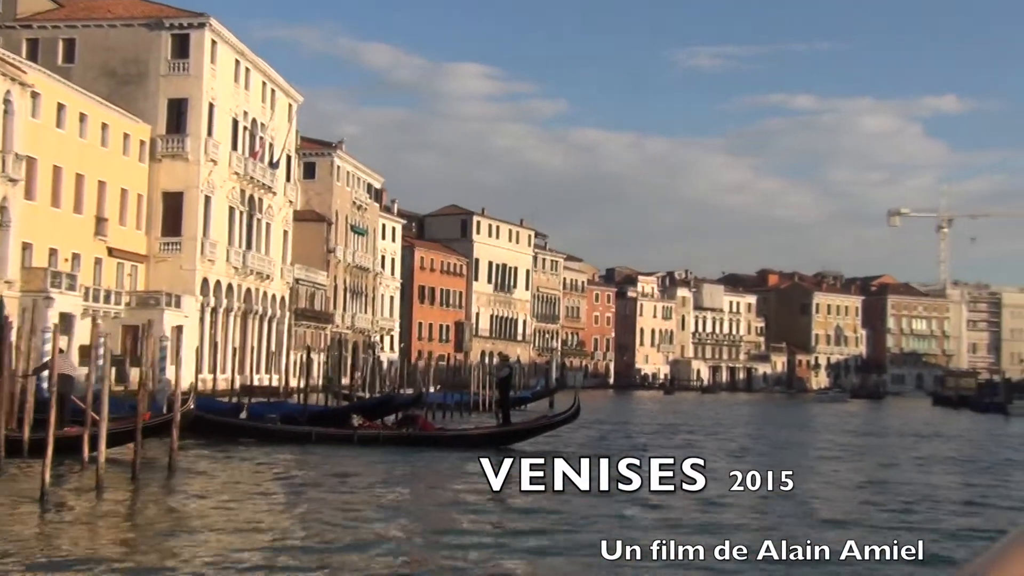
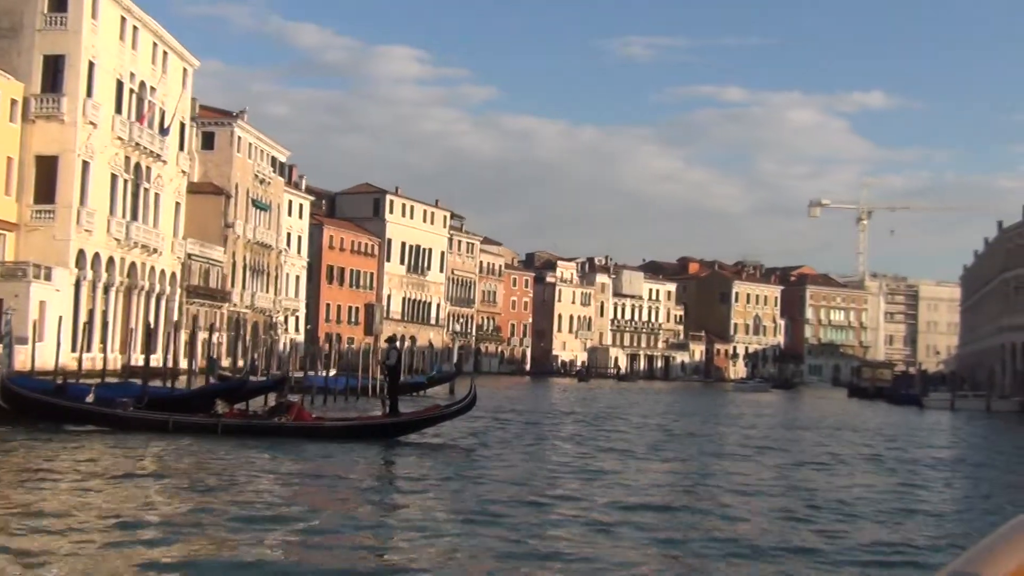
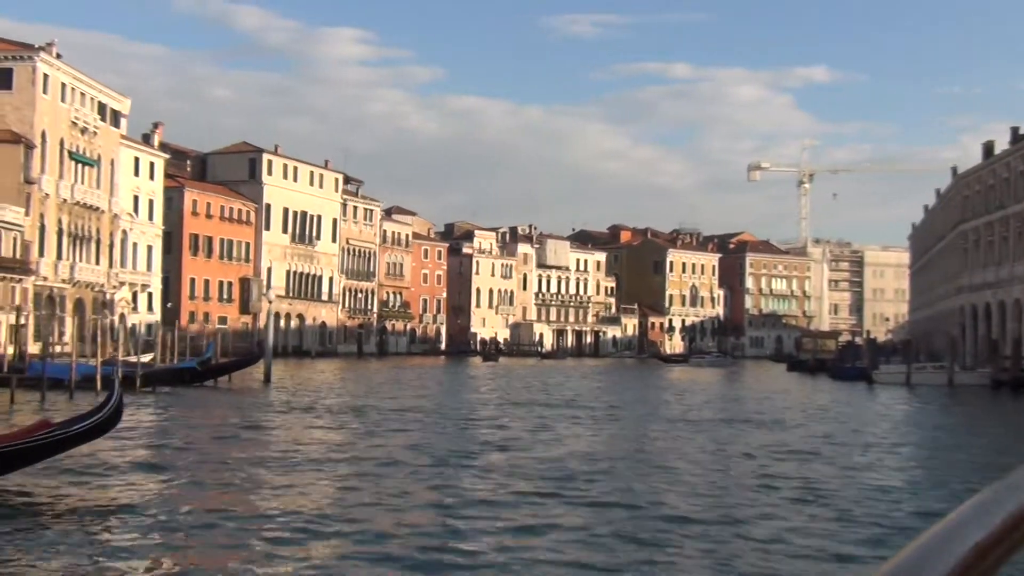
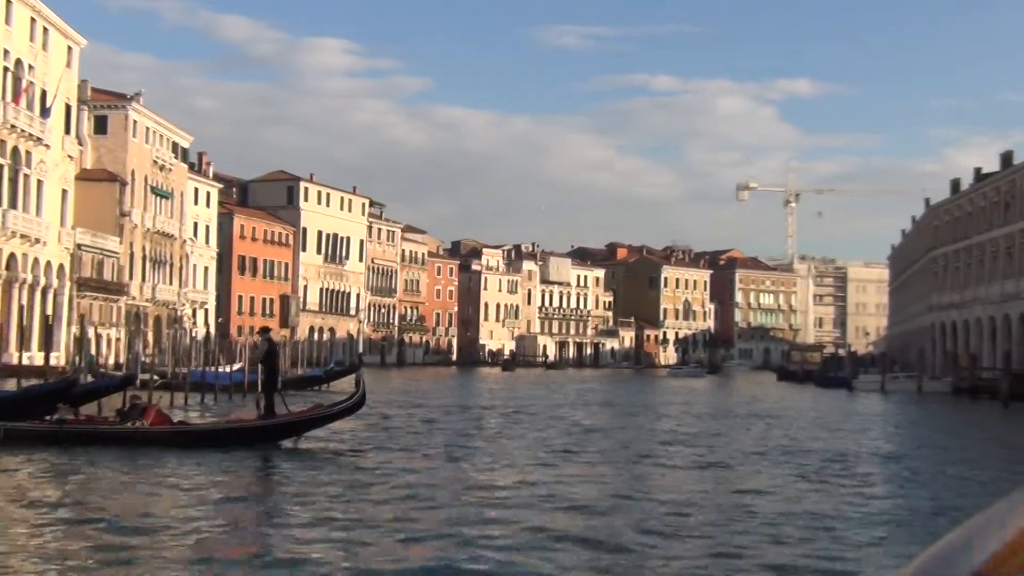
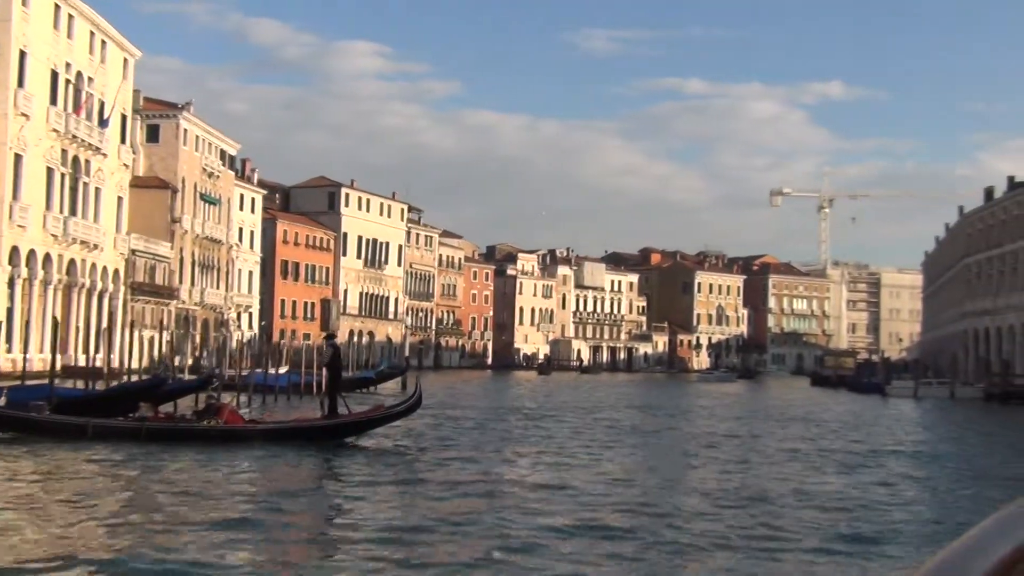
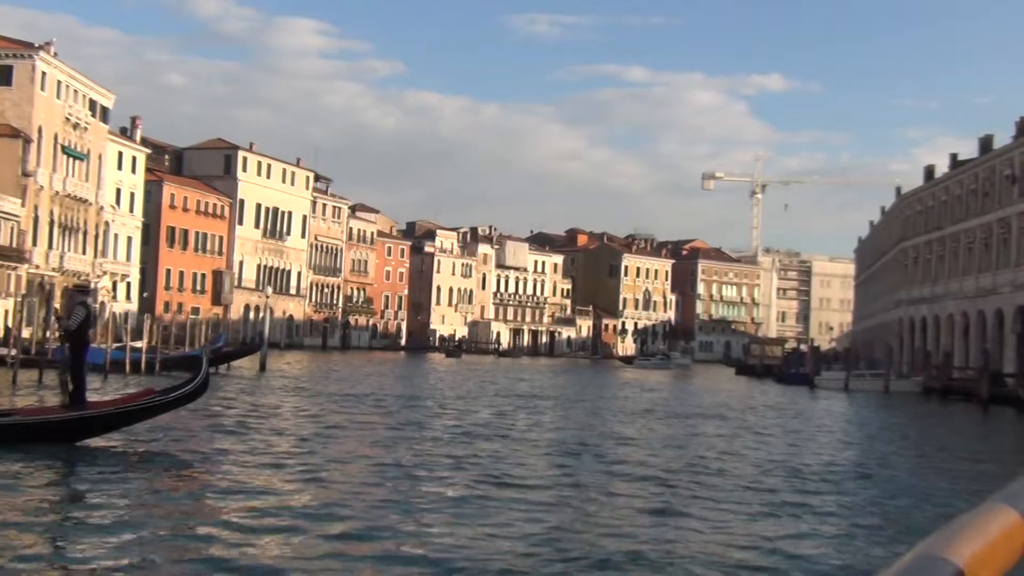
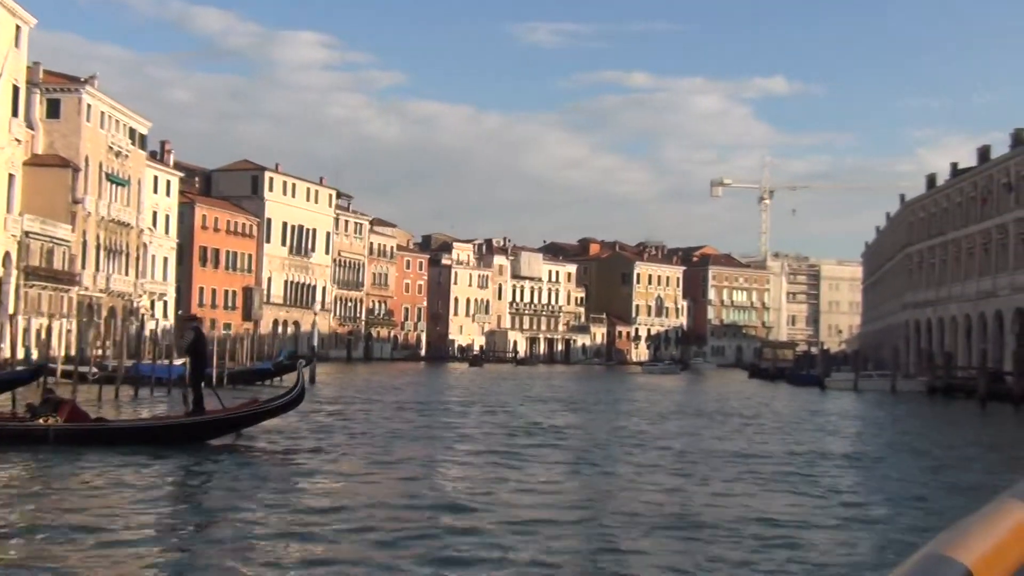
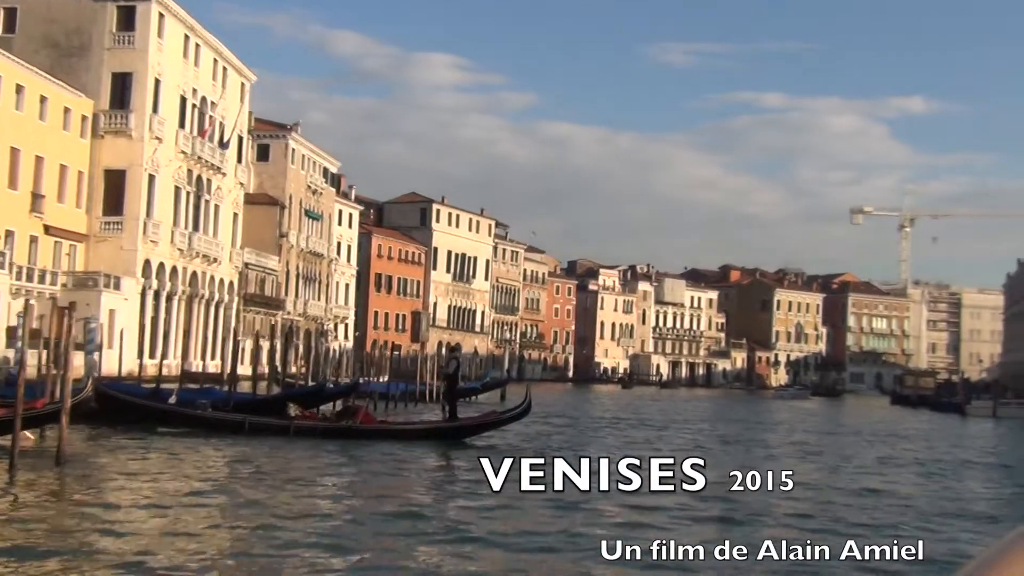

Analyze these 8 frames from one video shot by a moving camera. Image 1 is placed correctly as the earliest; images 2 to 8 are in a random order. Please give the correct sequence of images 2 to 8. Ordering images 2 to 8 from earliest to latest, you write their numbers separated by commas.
8, 2, 5, 4, 7, 6, 3
